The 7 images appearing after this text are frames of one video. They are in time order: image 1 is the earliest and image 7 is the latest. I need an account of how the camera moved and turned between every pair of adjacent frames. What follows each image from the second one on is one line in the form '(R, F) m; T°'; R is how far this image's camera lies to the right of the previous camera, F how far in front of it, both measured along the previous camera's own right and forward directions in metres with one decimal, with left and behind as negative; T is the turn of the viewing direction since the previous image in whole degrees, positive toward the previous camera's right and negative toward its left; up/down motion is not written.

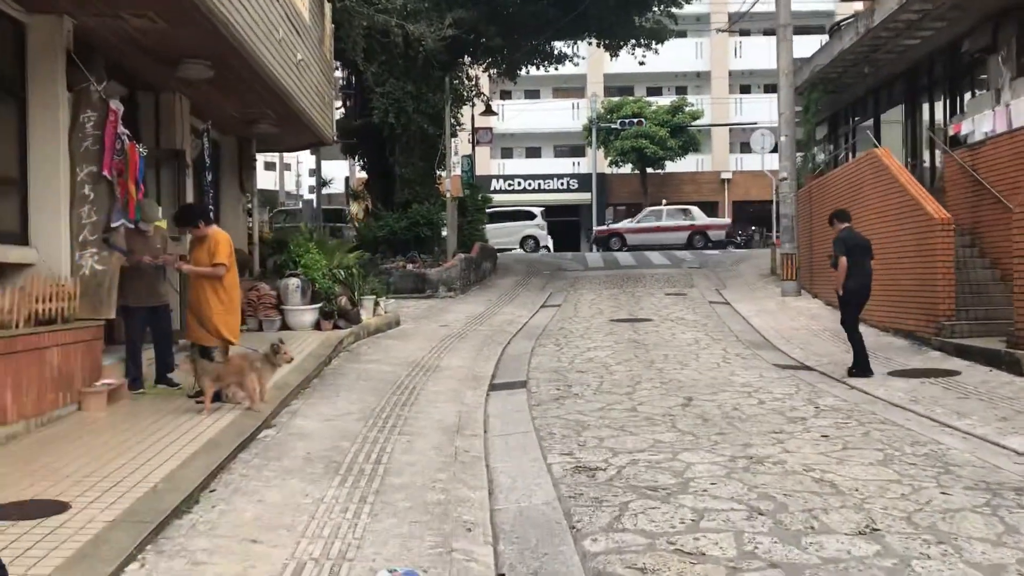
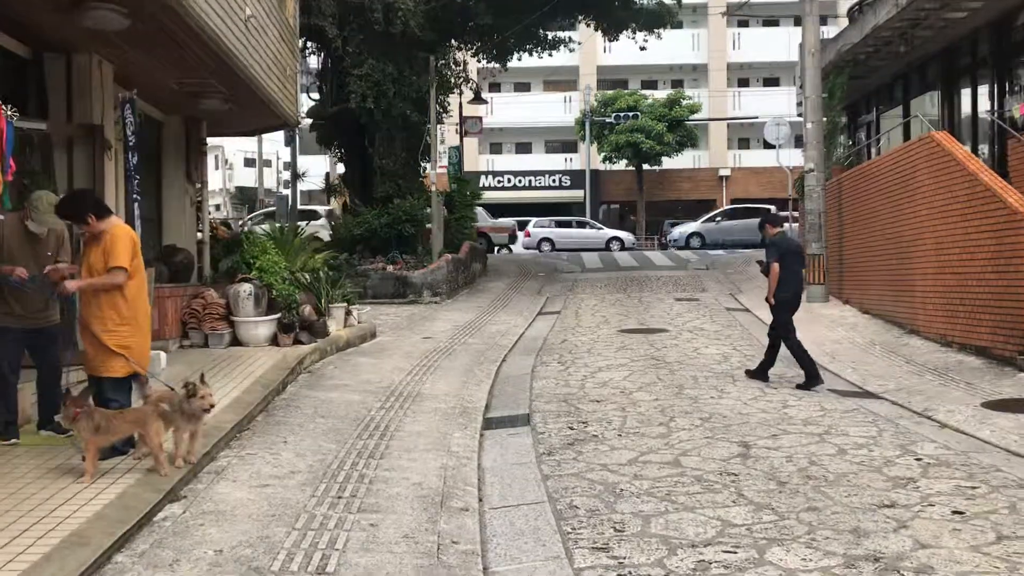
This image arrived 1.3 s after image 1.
(-0.1, +1.9) m; +1°
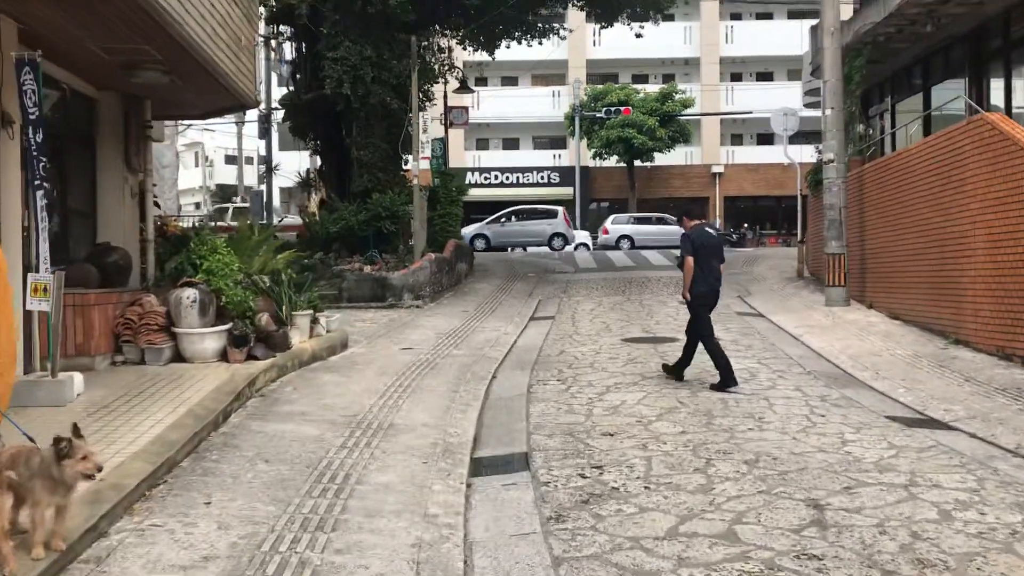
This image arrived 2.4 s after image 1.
(-0.1, +1.5) m; +1°
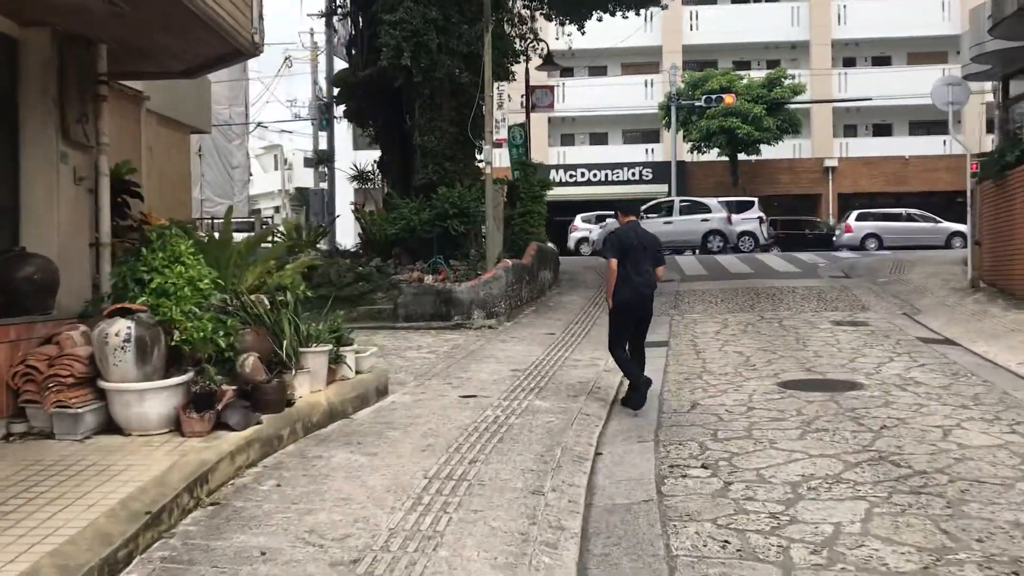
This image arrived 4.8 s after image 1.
(-0.2, +3.2) m; -5°
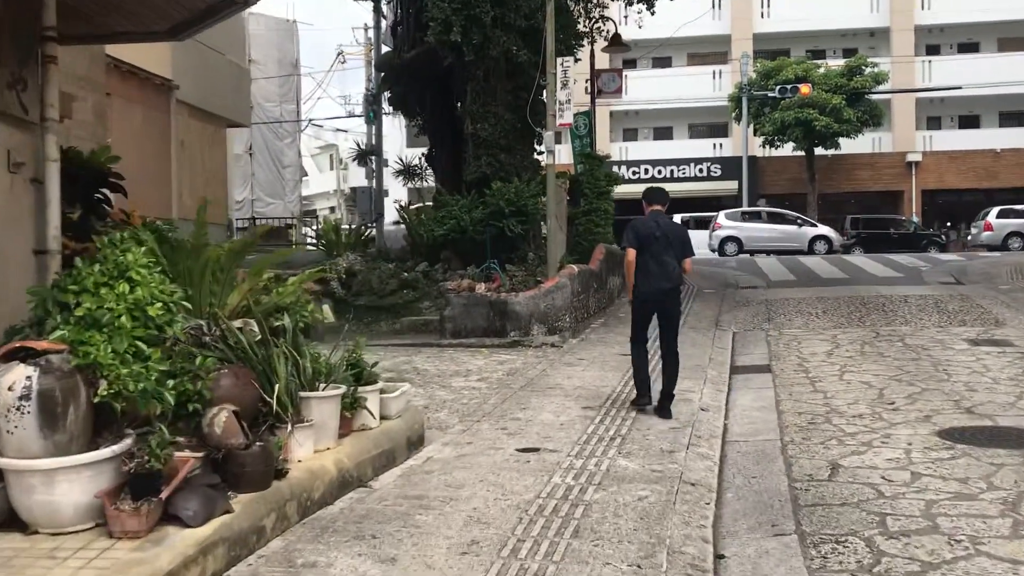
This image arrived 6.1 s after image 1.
(-0.1, +1.8) m; -3°
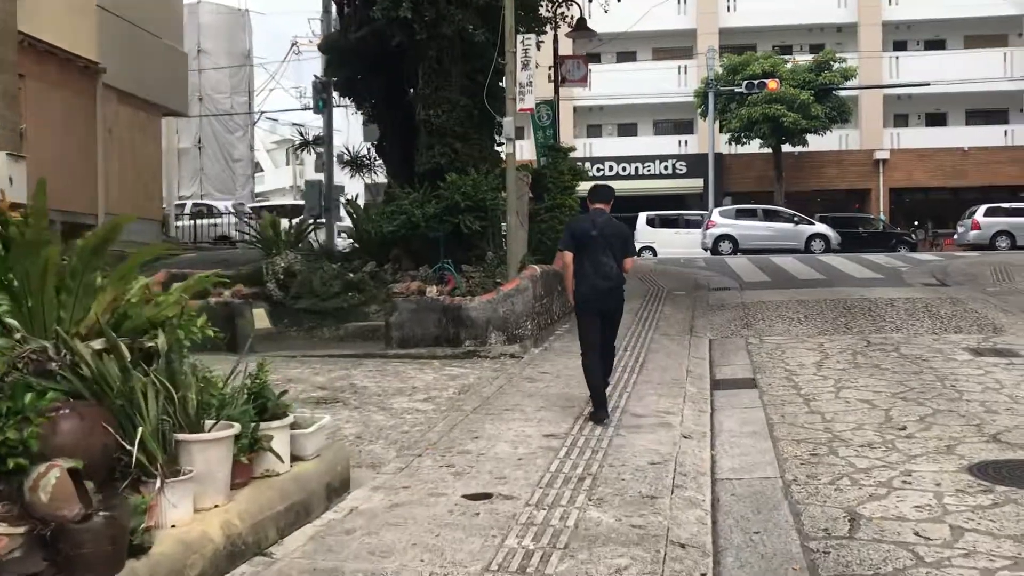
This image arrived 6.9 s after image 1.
(+0.1, +1.1) m; +2°
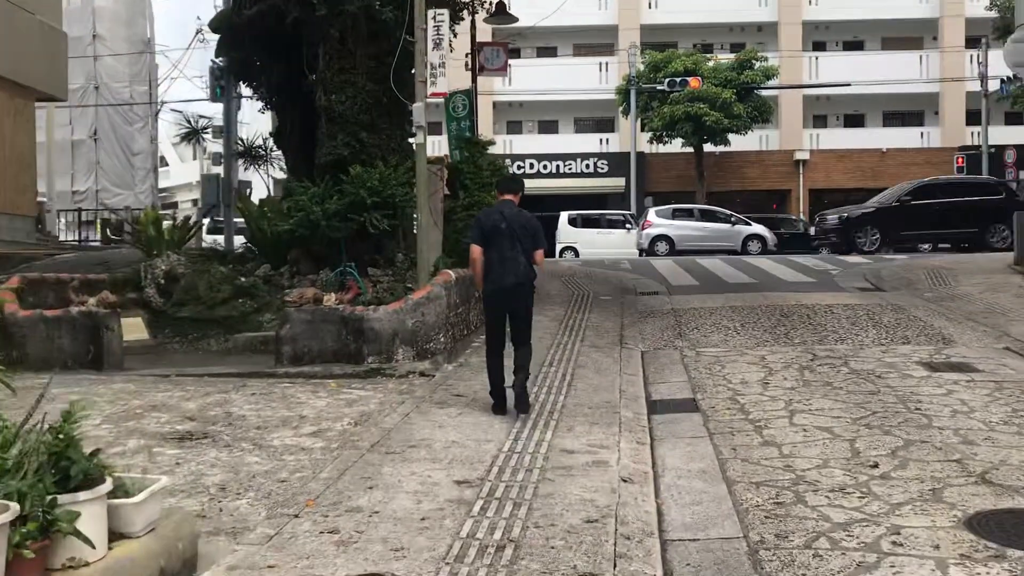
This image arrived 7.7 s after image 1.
(+0.1, +1.0) m; +5°
